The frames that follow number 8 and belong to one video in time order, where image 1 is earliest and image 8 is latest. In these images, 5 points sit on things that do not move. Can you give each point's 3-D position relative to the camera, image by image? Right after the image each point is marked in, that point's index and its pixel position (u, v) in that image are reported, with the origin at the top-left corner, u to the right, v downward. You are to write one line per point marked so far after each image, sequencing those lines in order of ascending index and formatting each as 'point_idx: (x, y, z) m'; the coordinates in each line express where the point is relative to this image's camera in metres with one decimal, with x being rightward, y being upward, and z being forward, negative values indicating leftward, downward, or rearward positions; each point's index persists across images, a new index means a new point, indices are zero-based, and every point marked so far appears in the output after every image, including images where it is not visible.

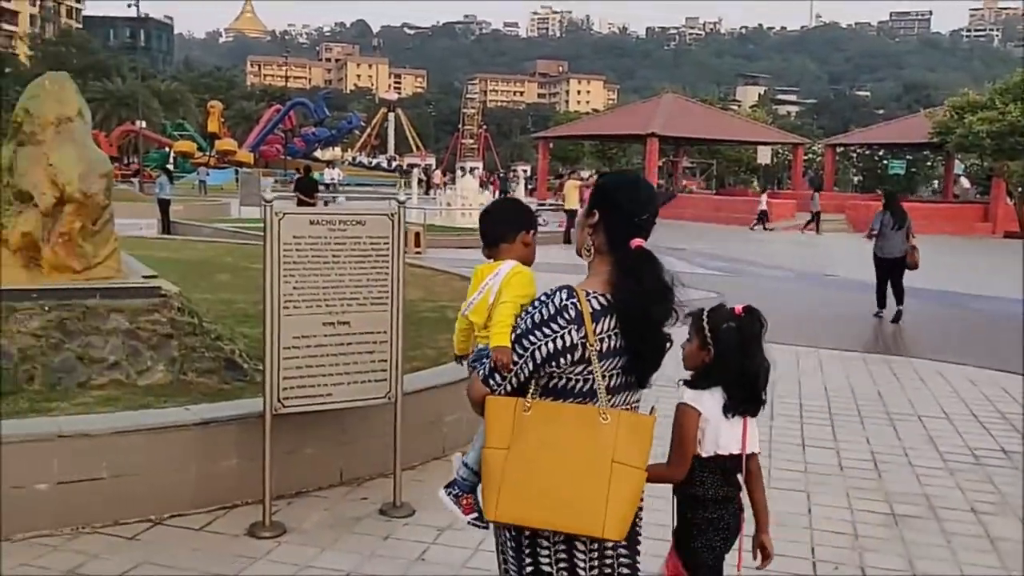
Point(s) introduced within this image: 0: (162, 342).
0: (-2.1, -0.3, +6.3) m
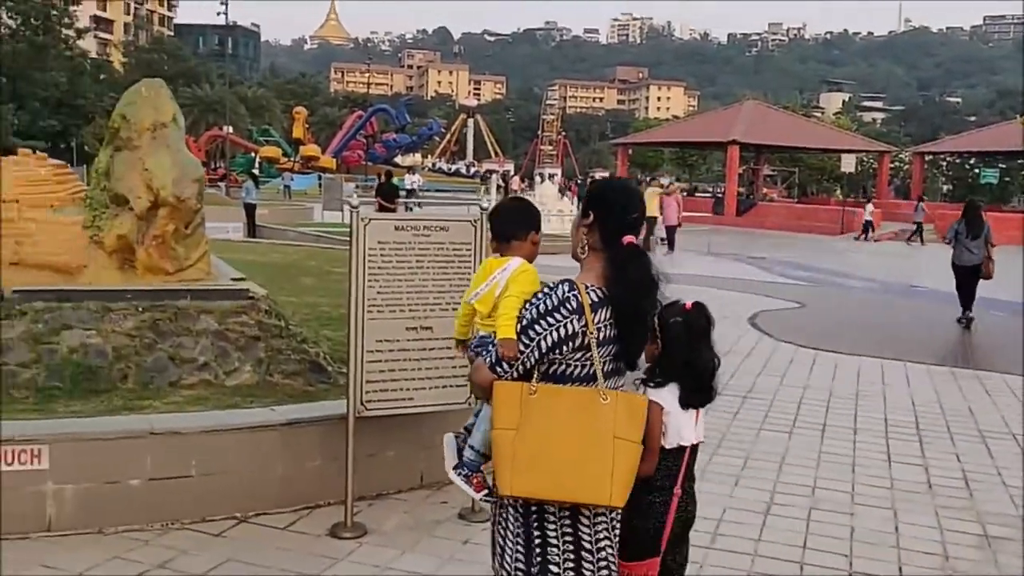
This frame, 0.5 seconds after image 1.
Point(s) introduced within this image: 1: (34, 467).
0: (-1.7, -0.3, +6.5) m
1: (-2.2, -0.8, +4.6) m
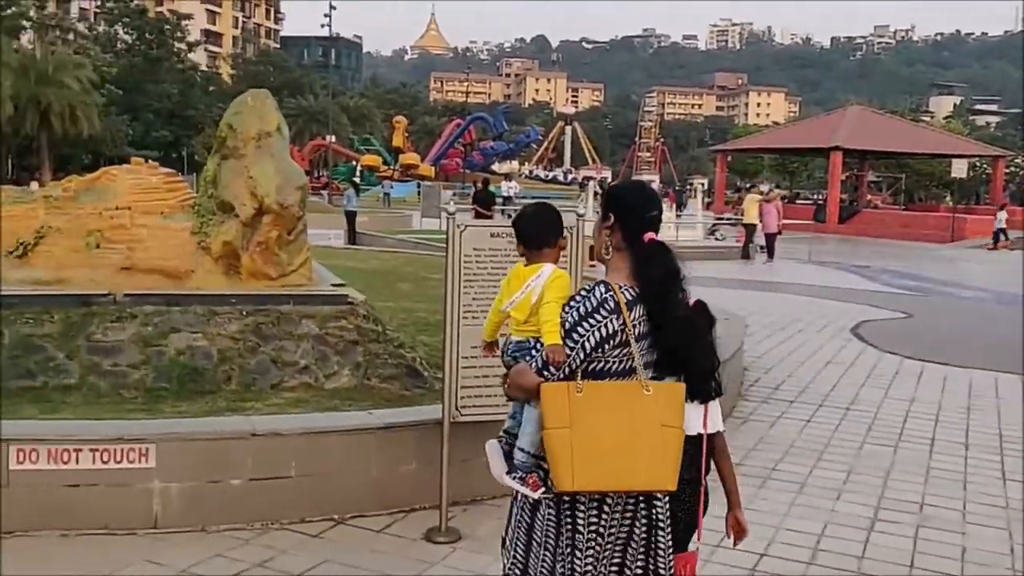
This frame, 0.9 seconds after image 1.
0: (-1.0, -0.4, +6.6) m
1: (-1.7, -0.8, +4.8) m
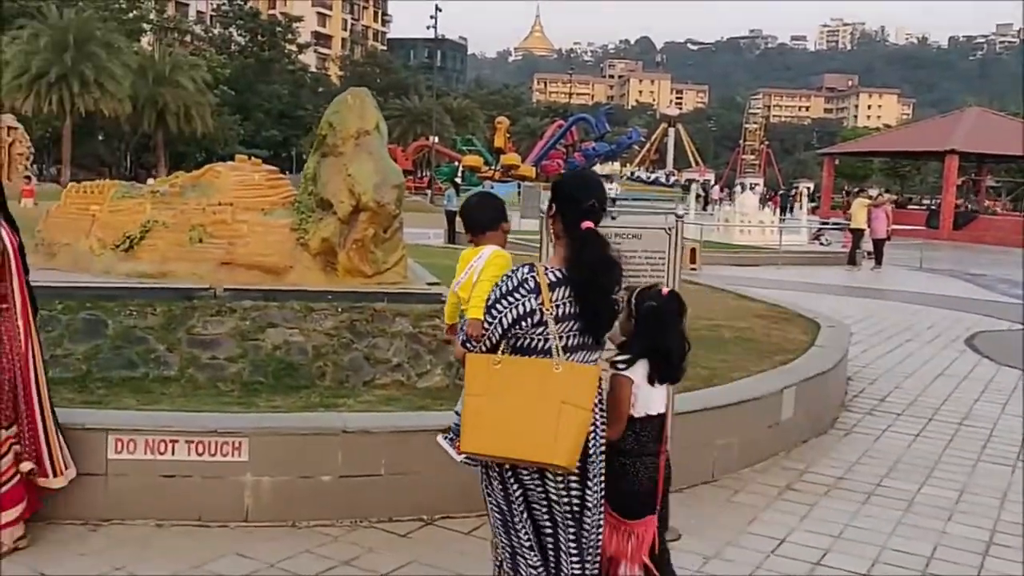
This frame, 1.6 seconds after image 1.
0: (-0.5, -0.4, +6.5) m
1: (-1.3, -0.8, +4.8) m
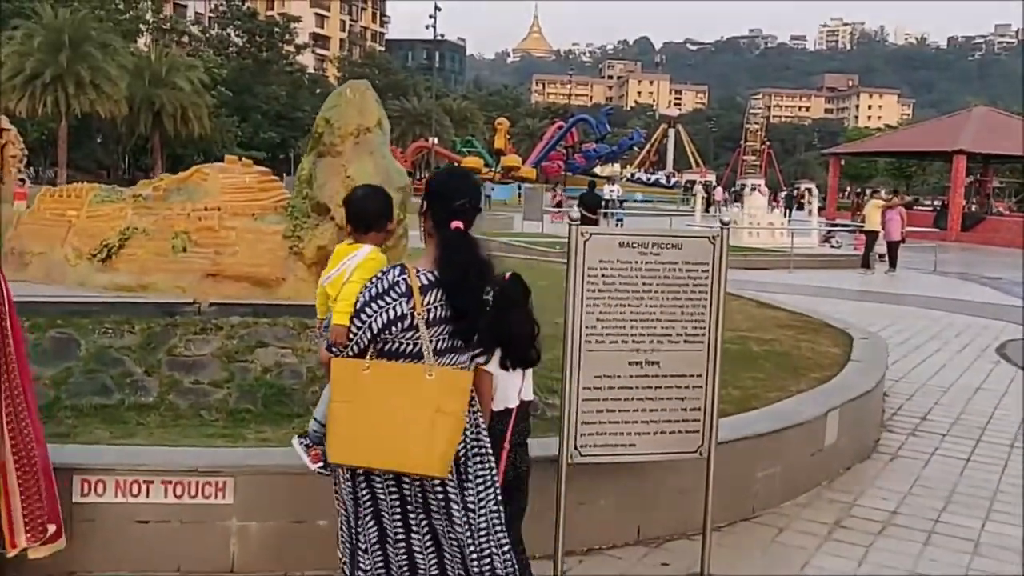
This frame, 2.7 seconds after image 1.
0: (-0.4, -0.5, +5.9) m
1: (-1.2, -0.9, +4.2) m
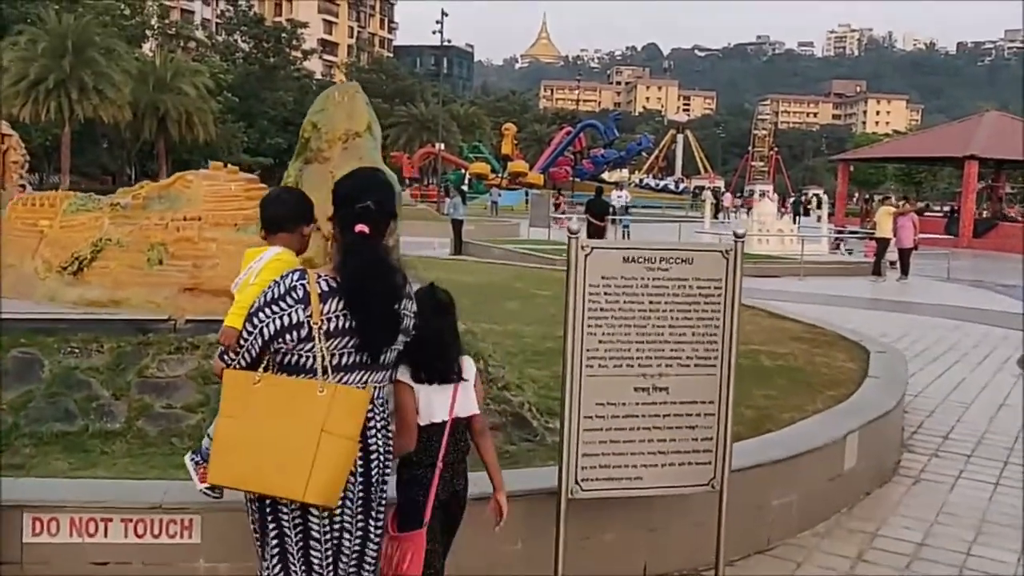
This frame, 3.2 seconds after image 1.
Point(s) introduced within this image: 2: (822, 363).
0: (-0.4, -0.5, +5.5) m
1: (-1.2, -0.9, +3.9) m
2: (+2.5, -0.6, +8.1) m
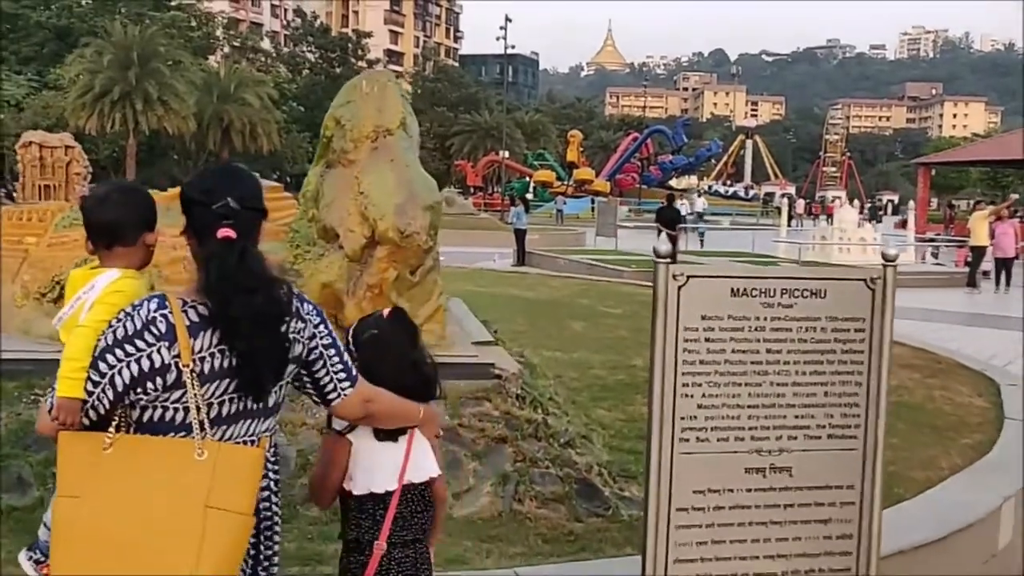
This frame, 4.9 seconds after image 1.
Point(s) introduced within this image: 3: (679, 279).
0: (-0.1, -0.7, +4.5) m
1: (-1.1, -1.1, +2.9) m
2: (+2.9, -0.7, +6.9) m
3: (+0.4, 0.0, +2.8) m
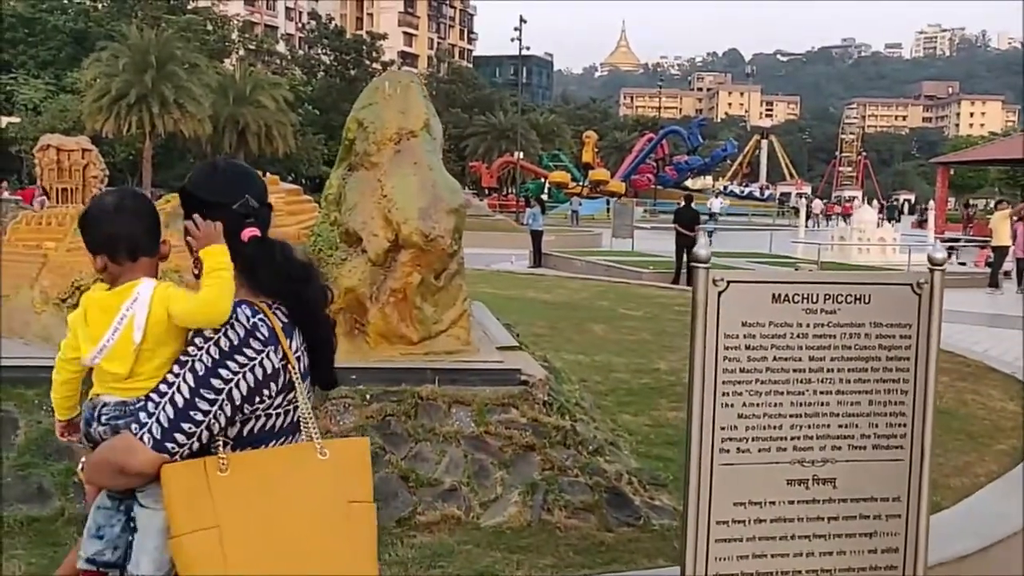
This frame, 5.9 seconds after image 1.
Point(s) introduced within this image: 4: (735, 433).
0: (0.0, -0.7, +4.4) m
1: (-1.0, -1.1, +2.8) m
2: (+3.0, -0.8, +6.8) m
3: (+0.5, 0.0, +2.7) m
4: (+0.6, -0.4, +2.7) m
